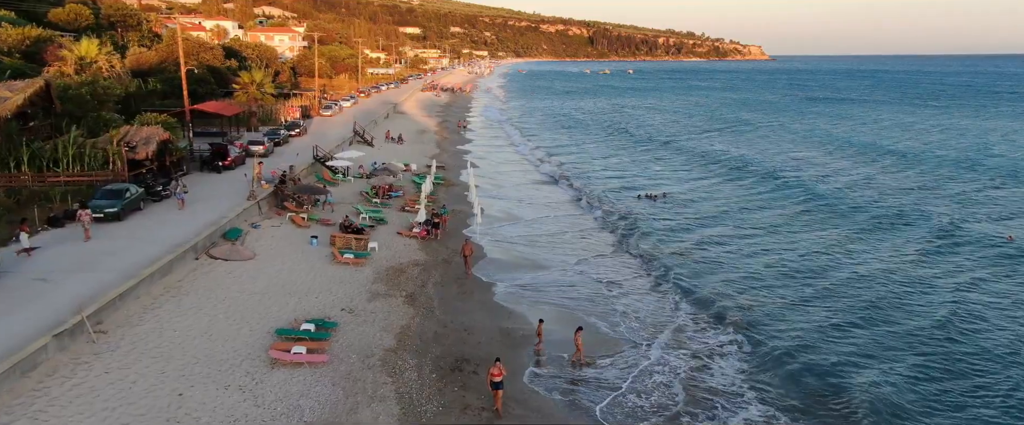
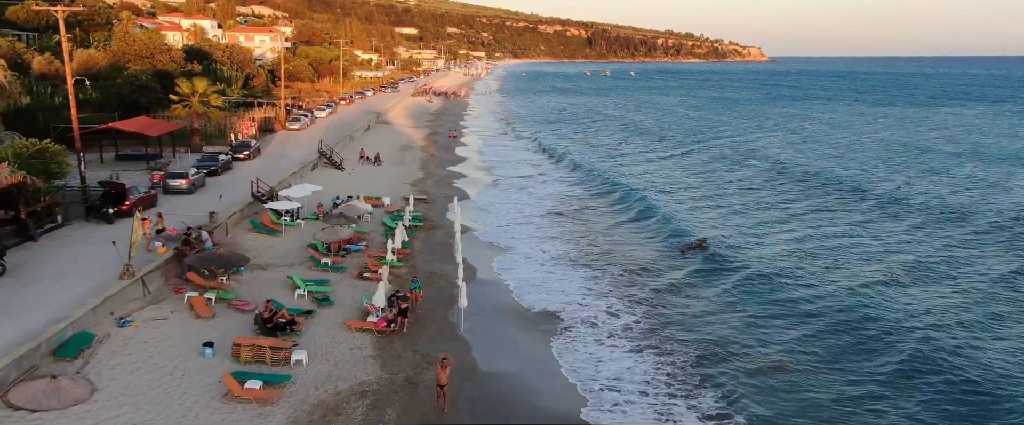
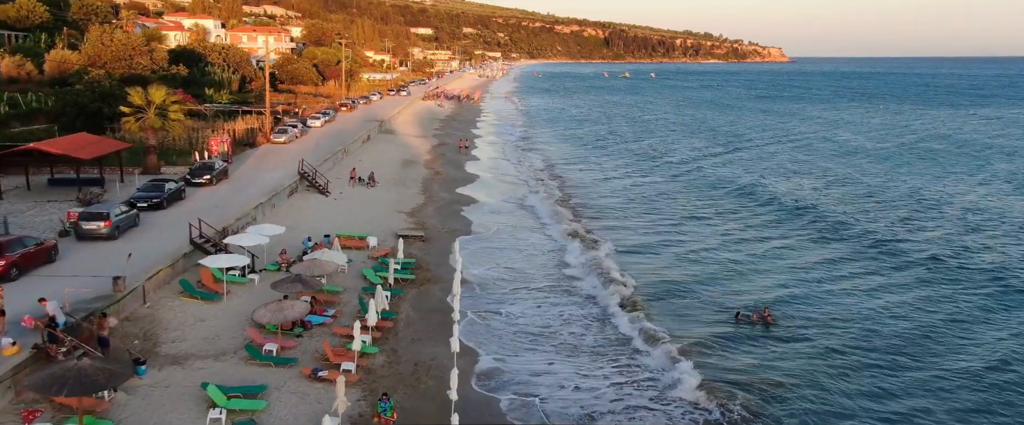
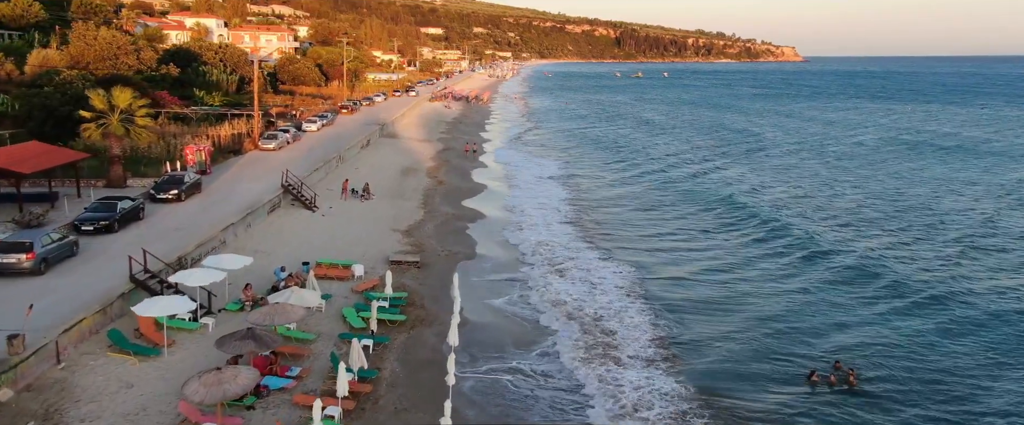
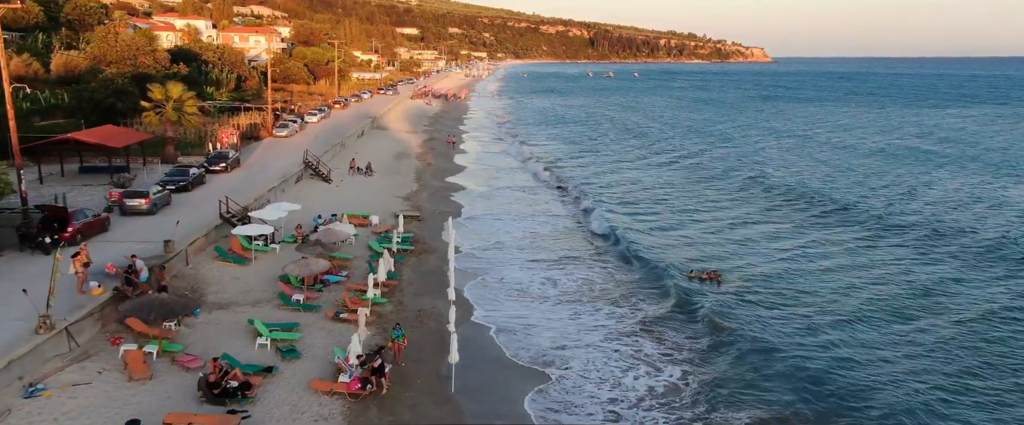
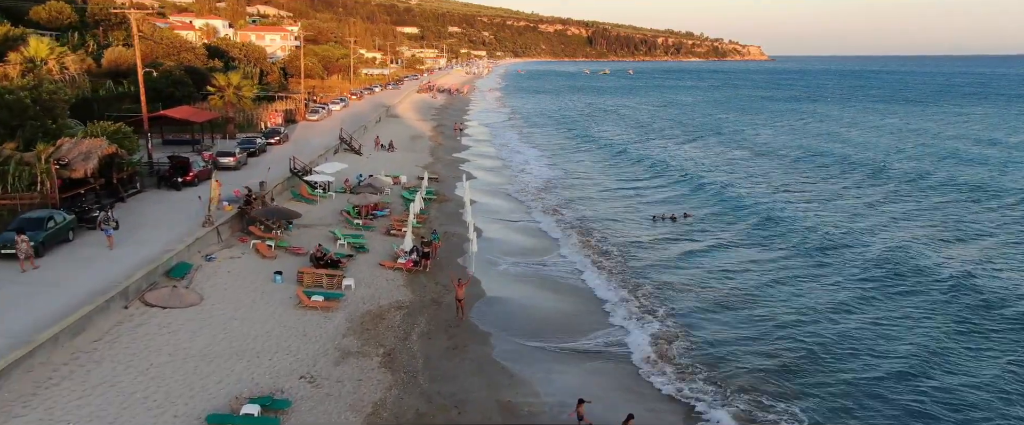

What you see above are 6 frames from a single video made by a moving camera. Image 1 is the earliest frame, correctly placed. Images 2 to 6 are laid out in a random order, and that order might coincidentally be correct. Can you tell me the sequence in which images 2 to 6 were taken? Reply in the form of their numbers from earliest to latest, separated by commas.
6, 2, 5, 3, 4
